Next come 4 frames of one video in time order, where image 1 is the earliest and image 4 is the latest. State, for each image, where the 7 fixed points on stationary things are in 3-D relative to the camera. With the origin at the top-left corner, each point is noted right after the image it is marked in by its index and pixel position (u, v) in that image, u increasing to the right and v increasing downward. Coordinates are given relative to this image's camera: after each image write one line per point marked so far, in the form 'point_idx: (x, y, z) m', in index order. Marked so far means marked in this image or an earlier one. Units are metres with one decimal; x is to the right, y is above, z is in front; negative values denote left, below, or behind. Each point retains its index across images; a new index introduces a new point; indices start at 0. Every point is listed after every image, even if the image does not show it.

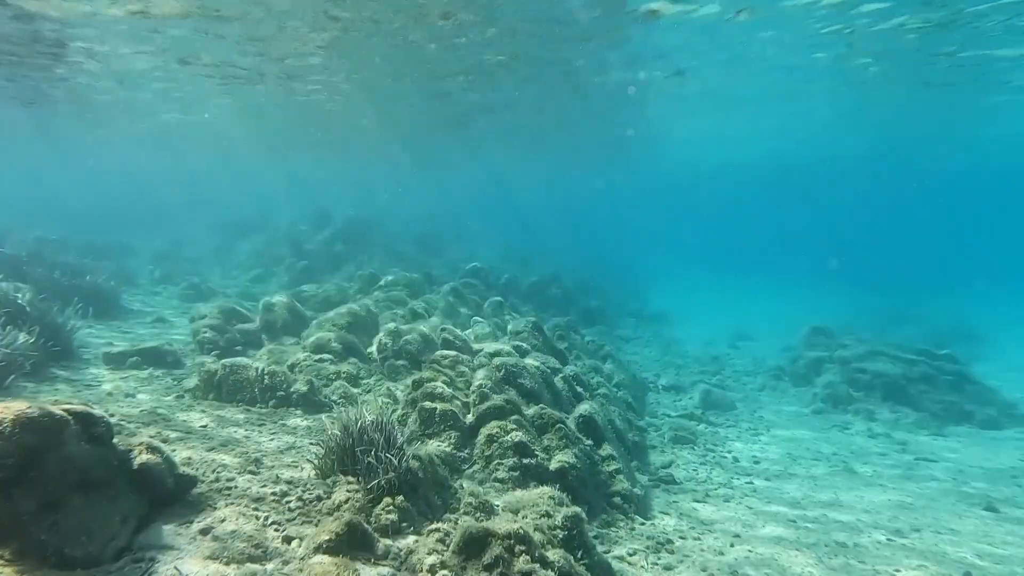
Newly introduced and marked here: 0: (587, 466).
0: (+1.2, -2.9, +8.9) m
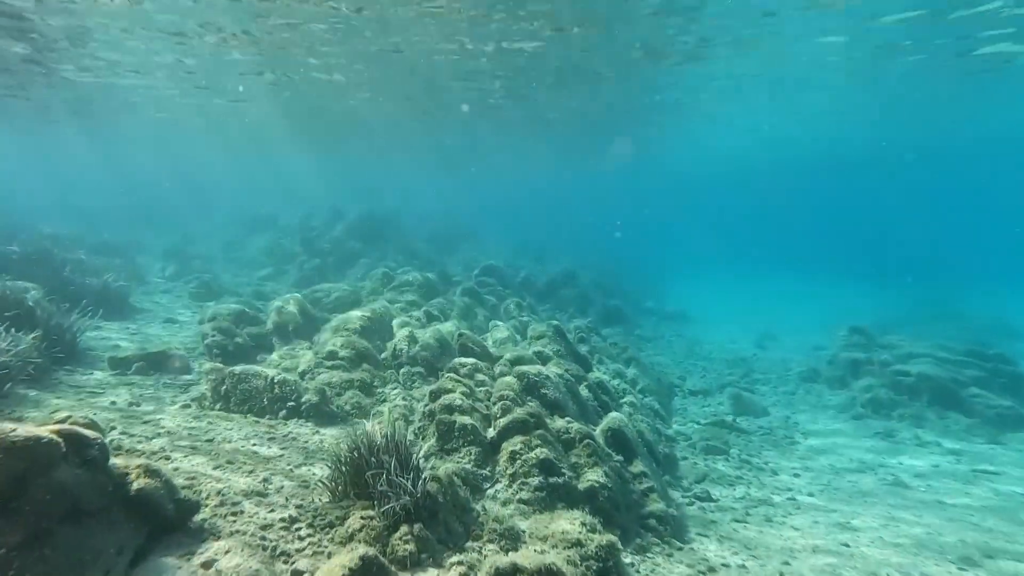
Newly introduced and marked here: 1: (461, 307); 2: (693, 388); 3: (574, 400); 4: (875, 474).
0: (+1.6, -3.0, +8.2) m
1: (-1.4, -0.5, +14.9) m
2: (+5.0, -2.8, +15.2) m
3: (+1.1, -2.0, +10.1) m
4: (+6.9, -3.6, +10.5) m
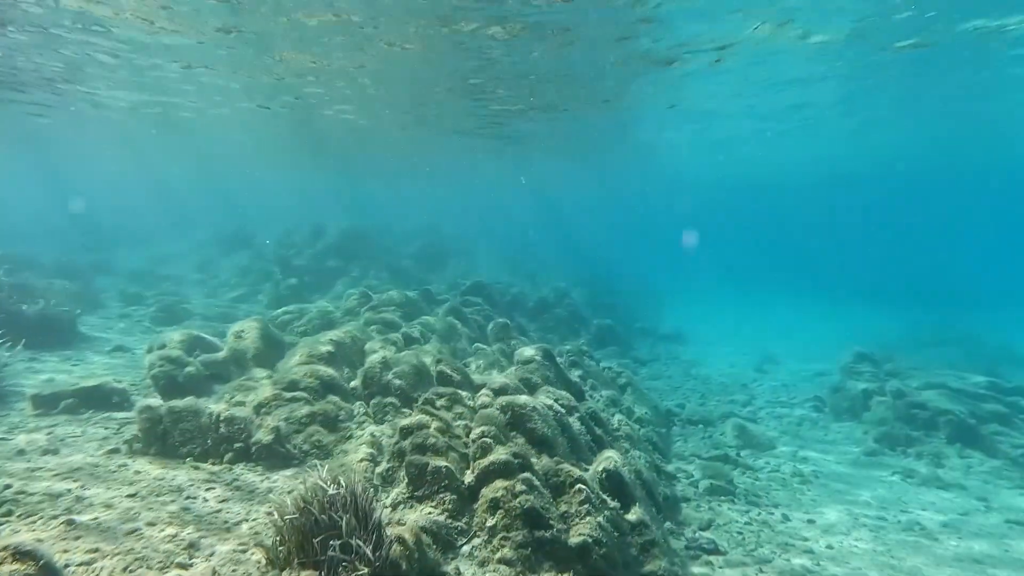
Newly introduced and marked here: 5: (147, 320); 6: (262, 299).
0: (+1.3, -3.3, +7.1) m
1: (-1.7, -1.0, +13.8) m
2: (+4.6, -3.3, +14.1) m
3: (+0.9, -2.4, +9.0) m
4: (+6.6, -3.9, +9.4) m
5: (-10.3, -0.8, +15.4) m
6: (-8.4, -0.3, +18.5) m
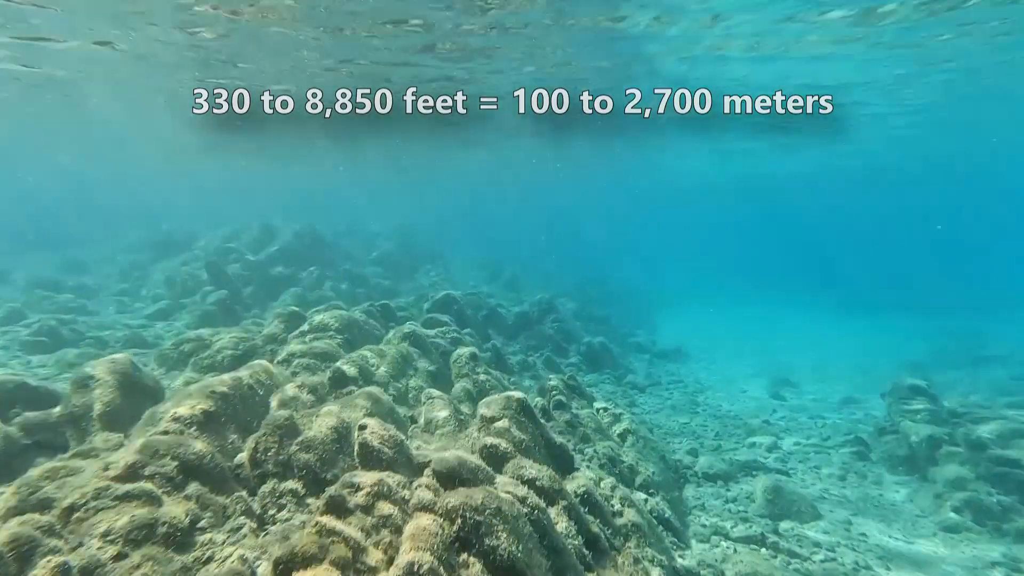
0: (+0.8, -3.7, +4.1) m
1: (-2.4, -1.4, +10.7) m
2: (+4.0, -3.7, +11.1) m
3: (+0.3, -2.8, +6.0) m
4: (+6.1, -4.3, +6.5) m
5: (-10.9, -1.3, +12.1) m
6: (-9.1, -0.8, +15.2) m
